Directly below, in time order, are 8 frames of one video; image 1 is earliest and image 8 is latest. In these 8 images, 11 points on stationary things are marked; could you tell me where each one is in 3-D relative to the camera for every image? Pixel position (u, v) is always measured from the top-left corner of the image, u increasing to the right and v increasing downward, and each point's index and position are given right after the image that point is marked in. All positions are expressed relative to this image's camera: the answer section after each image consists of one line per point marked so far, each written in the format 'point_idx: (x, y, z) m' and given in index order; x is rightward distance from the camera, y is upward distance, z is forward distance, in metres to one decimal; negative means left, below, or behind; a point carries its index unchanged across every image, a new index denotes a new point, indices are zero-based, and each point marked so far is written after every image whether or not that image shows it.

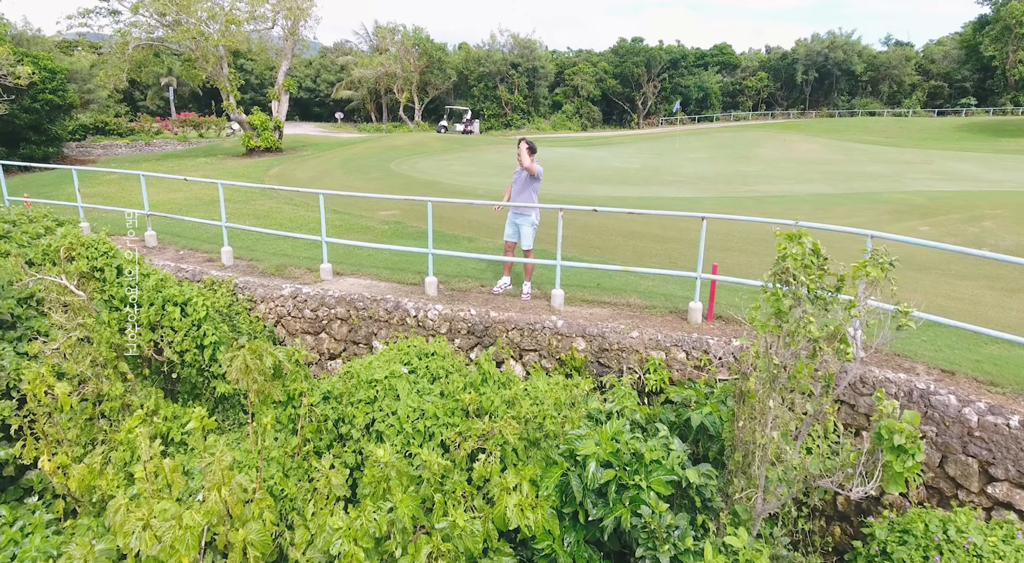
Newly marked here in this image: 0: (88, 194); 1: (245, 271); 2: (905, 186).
0: (-8.6, +2.0, +13.5) m
1: (-3.4, +0.1, +8.5) m
2: (+9.6, +2.5, +16.2) m
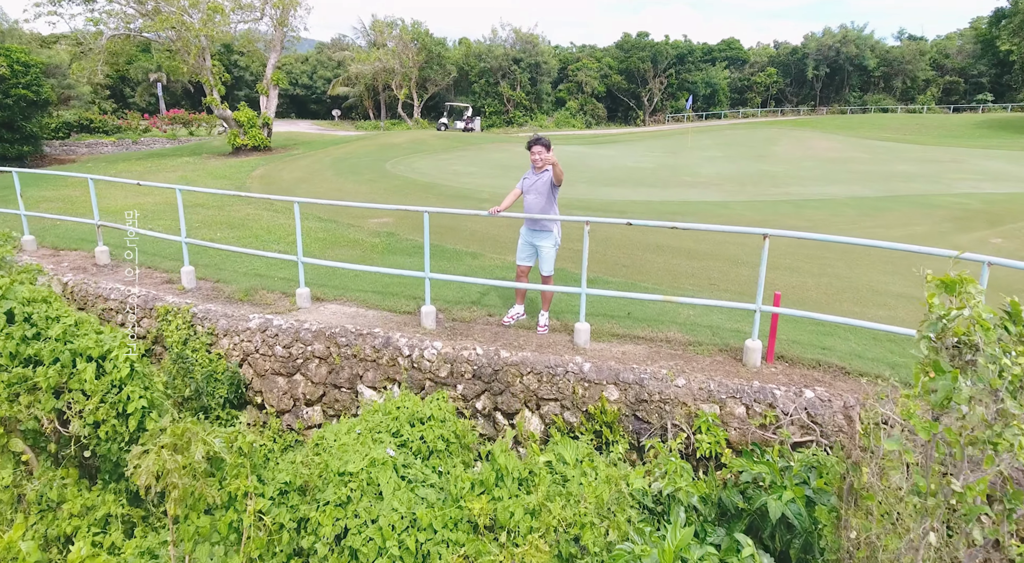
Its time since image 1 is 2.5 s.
0: (-8.4, +1.7, +12.1) m
1: (-3.2, -0.2, +7.1) m
2: (+9.7, +2.2, +14.8) m
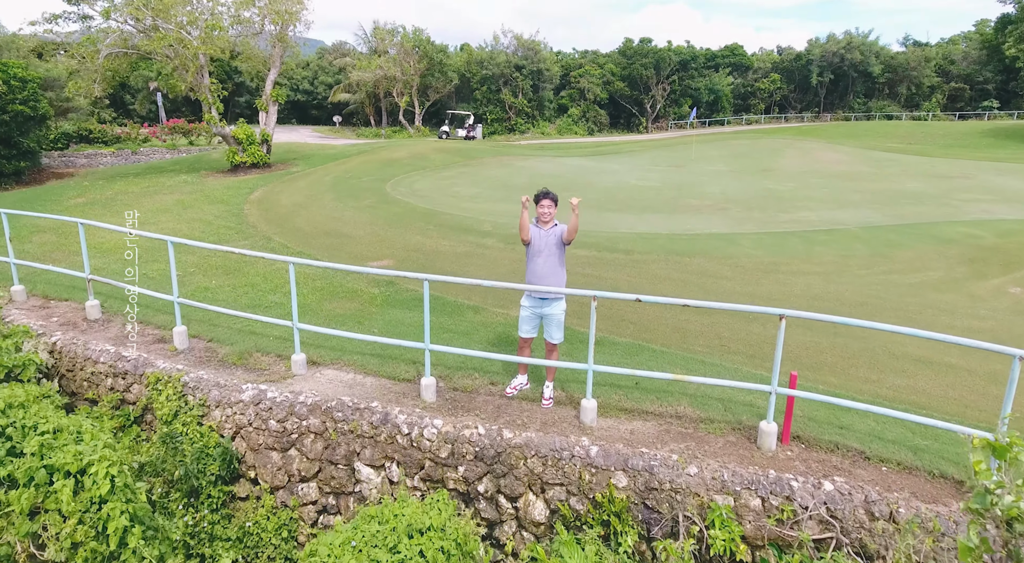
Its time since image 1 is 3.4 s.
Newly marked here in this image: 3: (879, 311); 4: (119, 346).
0: (-8.4, +1.1, +11.9) m
1: (-3.2, -0.8, +6.9) m
2: (+9.7, +1.6, +14.5) m
3: (+4.4, -0.4, +8.0) m
4: (-4.2, -0.7, +7.1) m
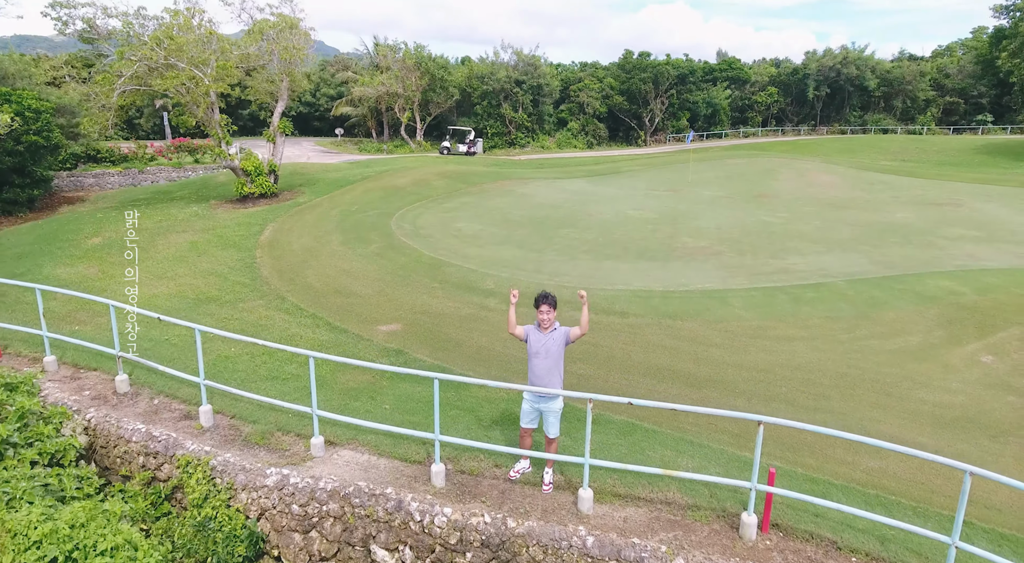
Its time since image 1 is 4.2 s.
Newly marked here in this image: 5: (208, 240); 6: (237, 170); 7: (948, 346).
0: (-8.4, +0.1, +12.4) m
1: (-3.2, -1.8, +7.4) m
2: (+9.8, +0.6, +15.1) m
3: (+4.5, -1.3, +8.6) m
4: (-4.1, -1.6, +7.6) m
5: (-6.6, +0.9, +14.4) m
6: (-8.1, +3.4, +19.8) m
7: (+6.3, -0.9, +9.7) m
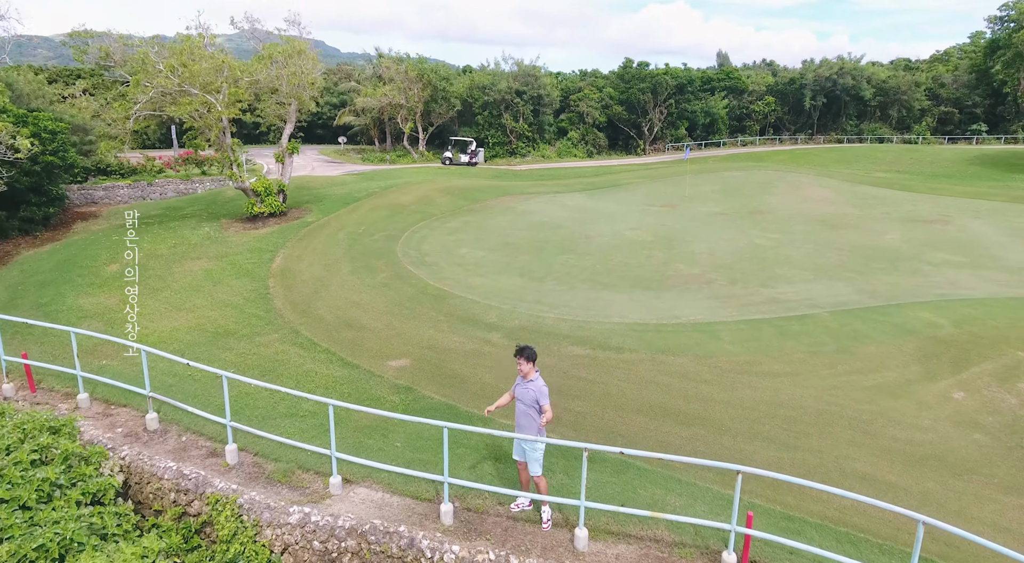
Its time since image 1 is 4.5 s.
0: (-8.3, -0.5, +13.1) m
1: (-3.2, -2.4, +8.1) m
2: (+9.8, 0.0, +15.7) m
3: (+4.5, -1.9, +9.2) m
4: (-4.1, -2.2, +8.3) m
5: (-6.5, +0.3, +15.1) m
6: (-8.1, +2.8, +20.5) m
7: (+6.4, -1.6, +10.4) m
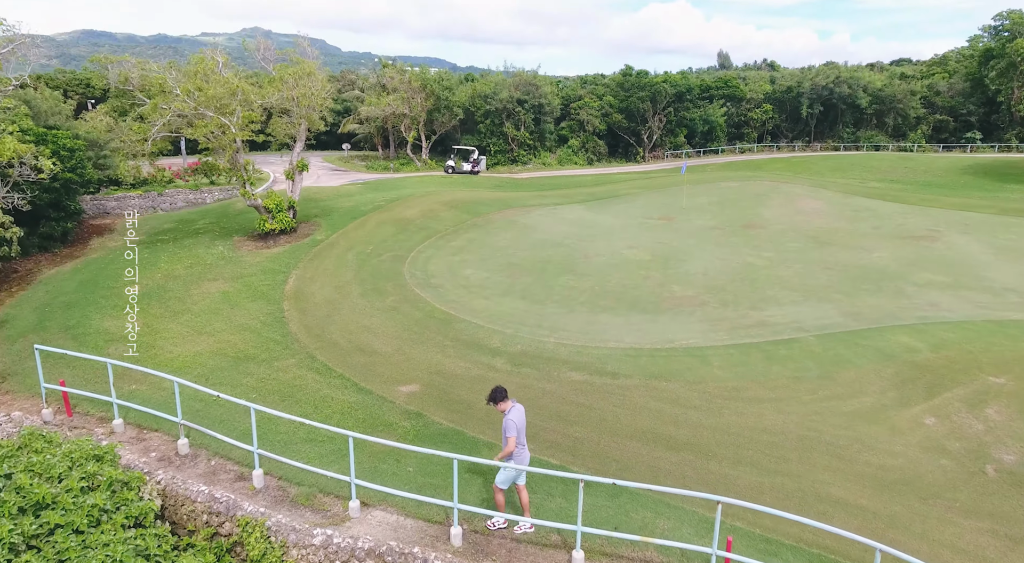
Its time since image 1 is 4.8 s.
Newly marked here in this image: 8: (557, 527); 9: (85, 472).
0: (-8.3, -1.0, +13.8) m
1: (-3.1, -2.9, +8.8) m
2: (+9.9, -0.5, +16.4) m
3: (+4.5, -2.5, +10.0) m
4: (-4.1, -2.8, +9.0) m
5: (-6.5, -0.2, +15.8) m
6: (-8.0, +2.3, +21.2) m
7: (+6.4, -2.1, +11.1) m
8: (+0.5, -2.9, +7.8) m
9: (-5.4, -2.4, +8.5) m
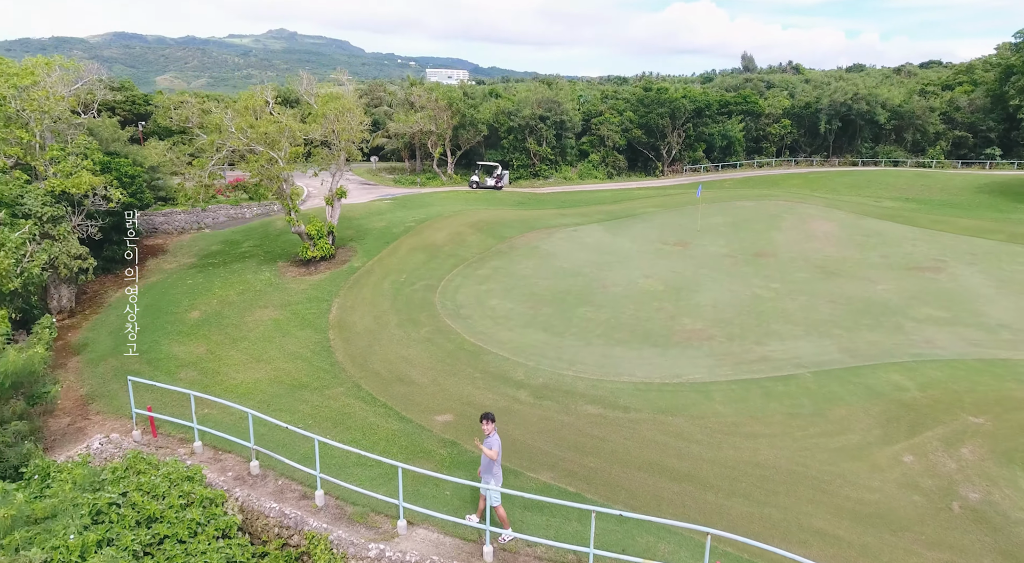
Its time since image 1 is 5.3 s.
0: (-7.7, -1.7, +15.5) m
1: (-2.7, -3.7, +10.4) m
2: (+10.5, -1.5, +17.7) m
3: (+4.9, -3.4, +11.4) m
4: (-3.7, -3.5, +10.6) m
5: (-5.9, -0.9, +17.5) m
6: (-7.2, +1.6, +22.9) m
7: (+6.9, -3.0, +12.4) m
8: (+0.9, -3.7, +9.2) m
9: (-5.0, -3.2, +10.1) m
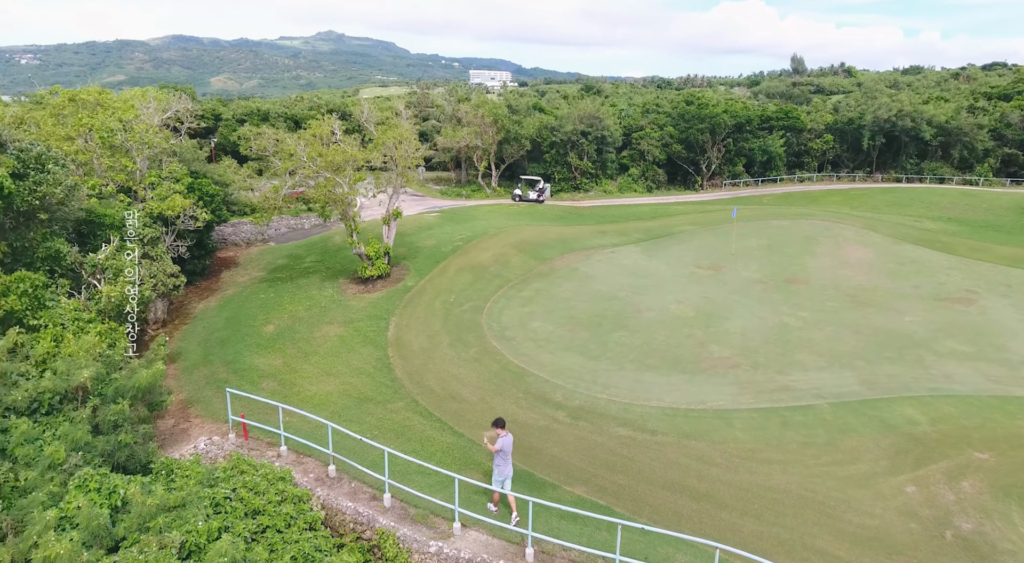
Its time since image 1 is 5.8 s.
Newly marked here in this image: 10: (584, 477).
0: (-6.7, -2.2, +17.6) m
1: (-2.0, -4.4, +12.2) m
2: (+11.6, -2.5, +18.8) m
3: (+5.7, -4.3, +12.8) m
4: (-3.0, -4.2, +12.5) m
5: (-4.7, -1.5, +19.5) m
6: (-5.7, +1.1, +24.9) m
7: (+7.7, -4.0, +13.7) m
8: (+1.5, -4.5, +10.9) m
9: (-4.3, -3.8, +12.1) m
10: (+1.5, -3.9, +13.4) m
